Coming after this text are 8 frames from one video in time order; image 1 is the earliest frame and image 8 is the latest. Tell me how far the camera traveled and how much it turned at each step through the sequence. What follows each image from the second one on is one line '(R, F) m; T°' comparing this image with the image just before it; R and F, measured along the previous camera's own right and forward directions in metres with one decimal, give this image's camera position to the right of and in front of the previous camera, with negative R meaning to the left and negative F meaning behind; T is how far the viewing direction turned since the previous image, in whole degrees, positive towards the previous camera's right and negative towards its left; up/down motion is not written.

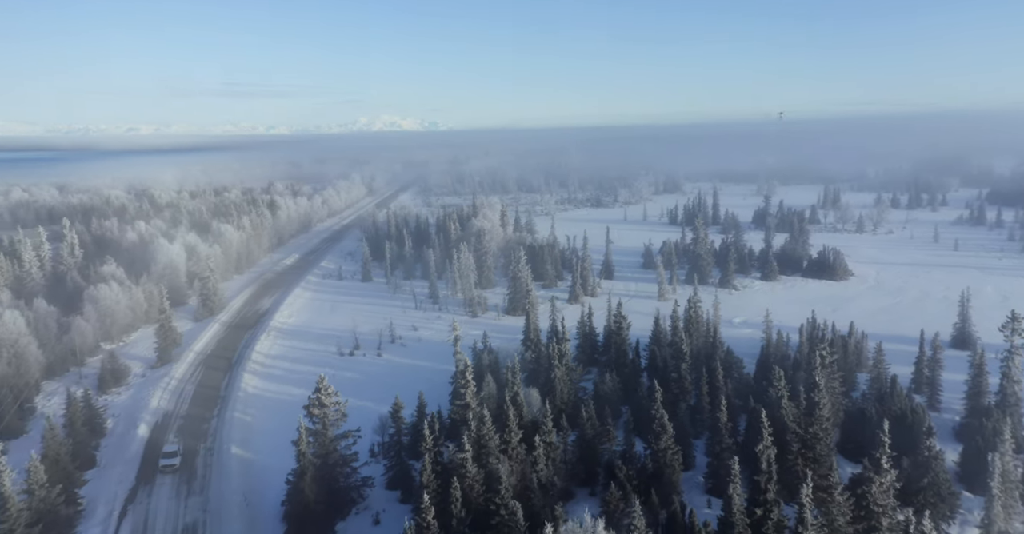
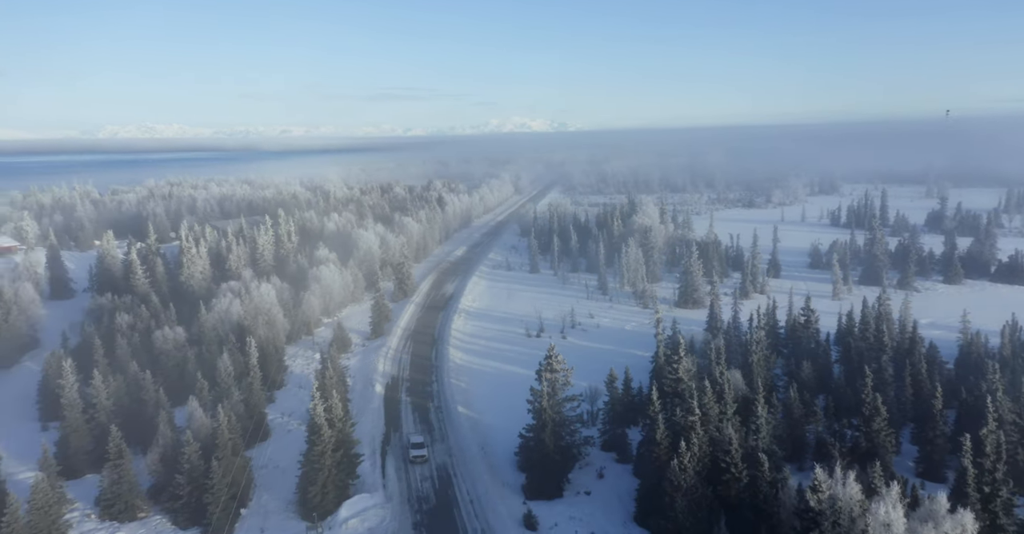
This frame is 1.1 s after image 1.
(-3.2, -3.4) m; -11°
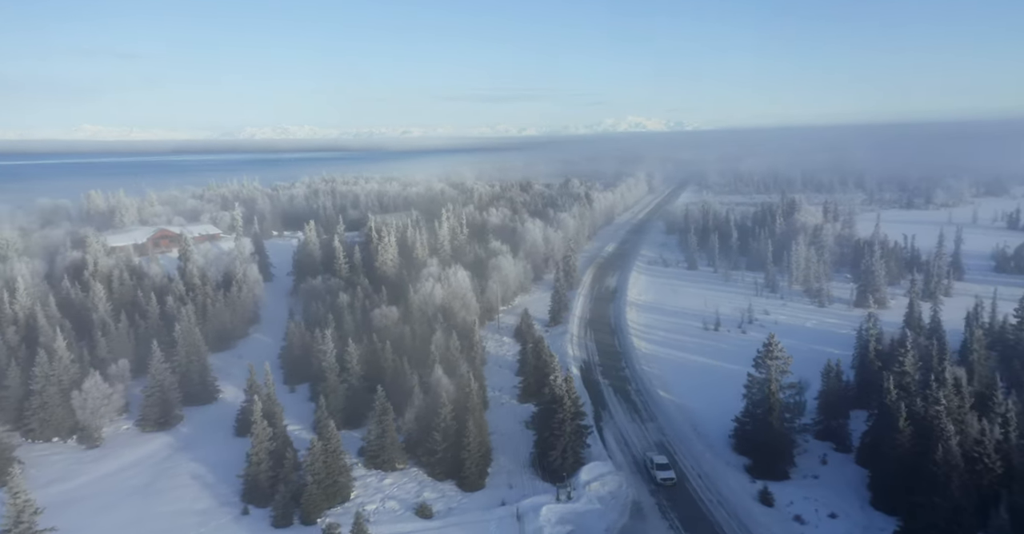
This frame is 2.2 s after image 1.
(-4.2, -2.2) m; -9°
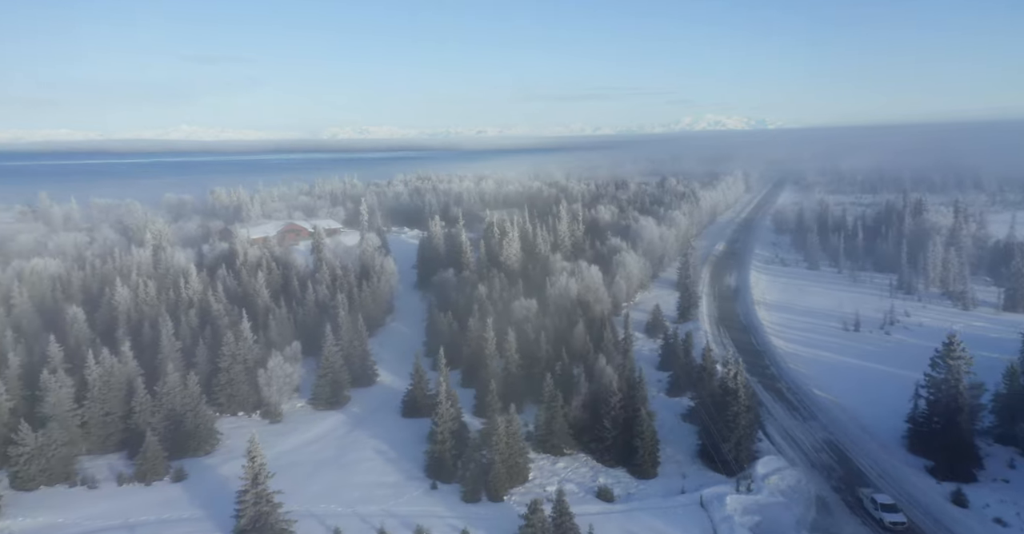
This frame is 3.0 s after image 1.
(-3.6, -0.9) m; -6°
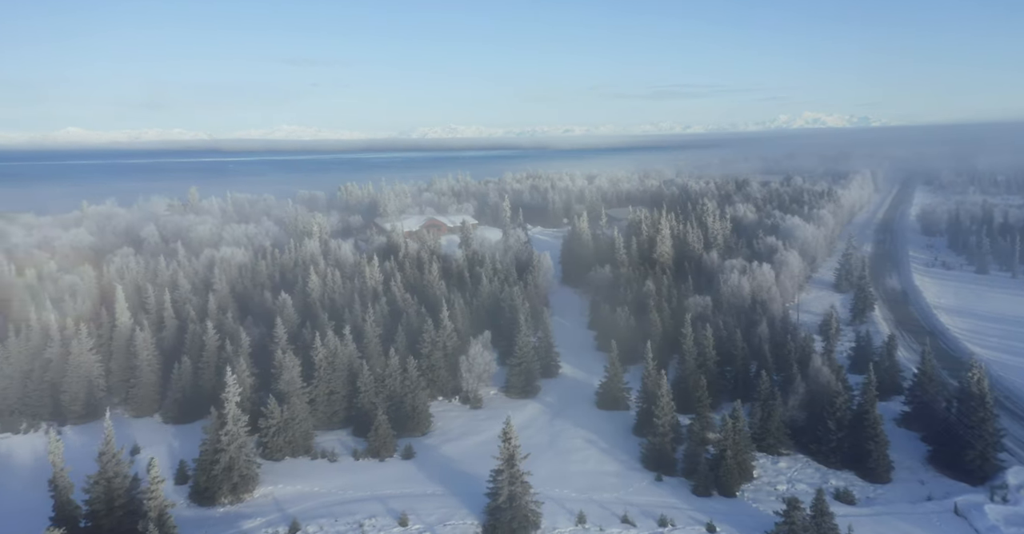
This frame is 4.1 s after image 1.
(-4.9, -0.6) m; -8°
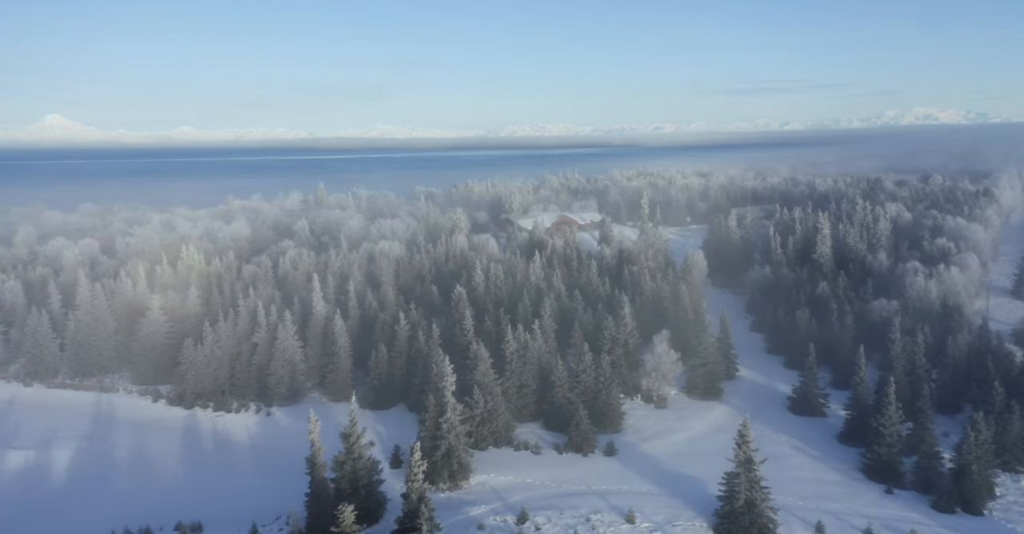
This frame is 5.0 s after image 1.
(-4.4, -0.1) m; -8°
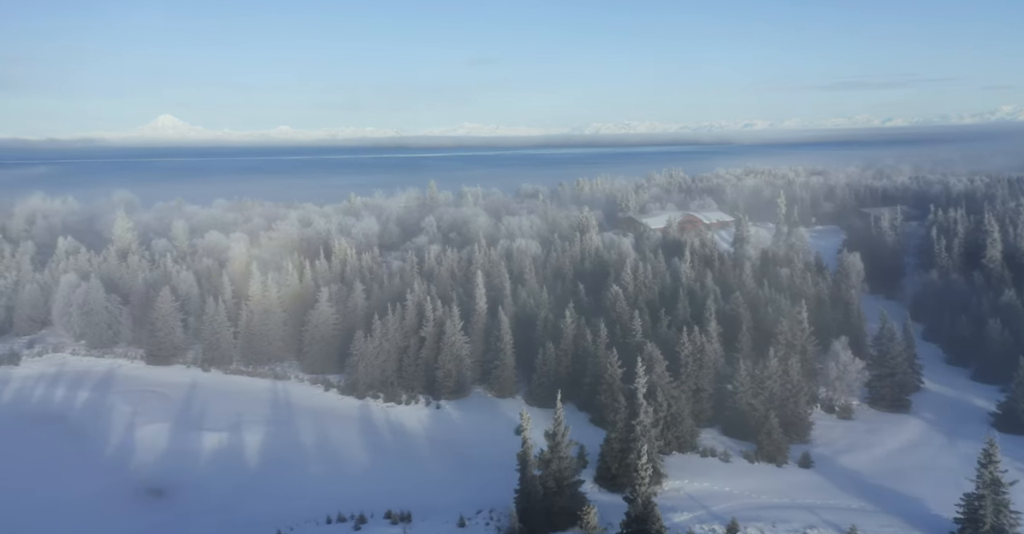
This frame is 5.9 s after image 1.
(-3.9, +0.2) m; -7°
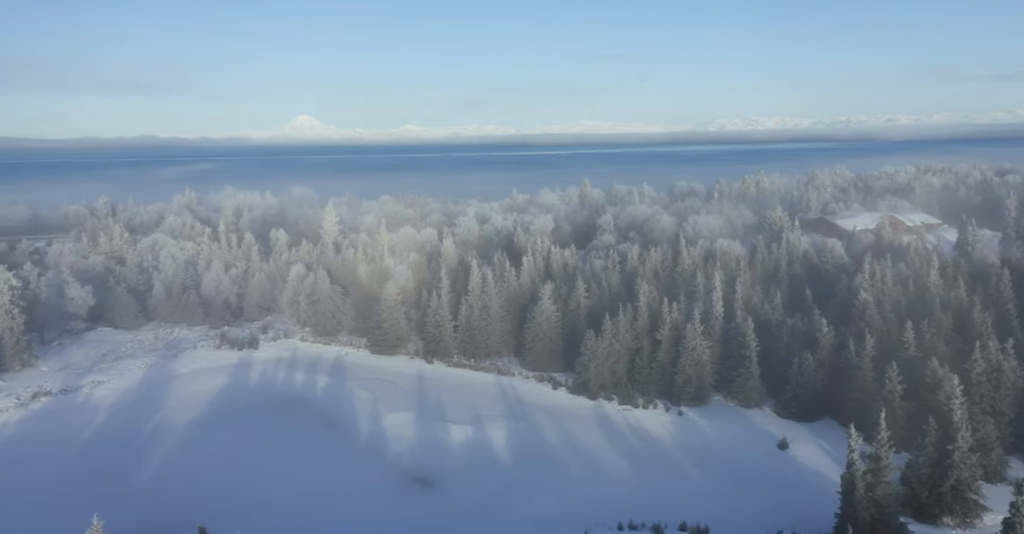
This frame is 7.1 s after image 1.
(-5.5, +0.6) m; -10°
